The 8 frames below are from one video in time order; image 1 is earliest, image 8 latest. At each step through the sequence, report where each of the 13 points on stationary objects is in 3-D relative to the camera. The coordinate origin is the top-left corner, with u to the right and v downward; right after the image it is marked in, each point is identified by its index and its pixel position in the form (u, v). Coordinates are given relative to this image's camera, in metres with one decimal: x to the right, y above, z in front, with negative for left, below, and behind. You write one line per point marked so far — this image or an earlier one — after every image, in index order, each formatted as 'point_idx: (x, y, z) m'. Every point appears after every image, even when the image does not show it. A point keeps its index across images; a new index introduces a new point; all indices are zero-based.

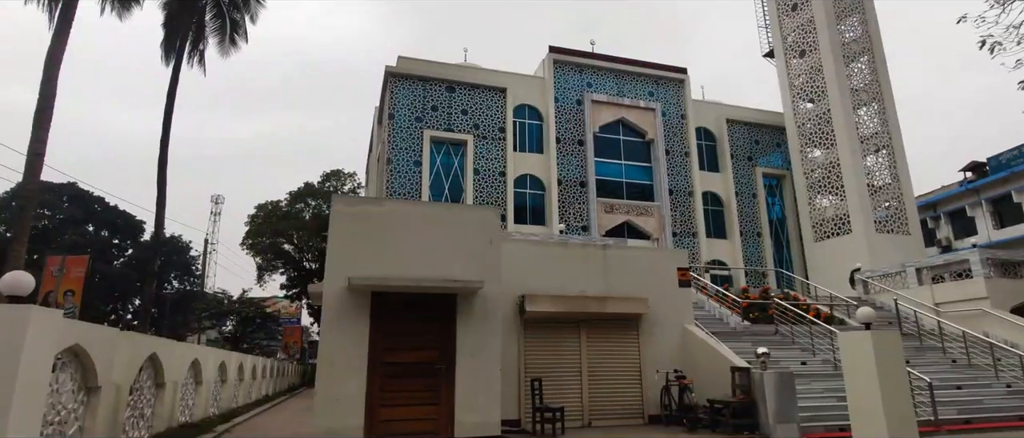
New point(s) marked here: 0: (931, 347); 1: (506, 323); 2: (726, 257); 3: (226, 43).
0: (+6.0, -1.9, +8.7) m
1: (-0.1, -1.1, +6.2) m
2: (+6.0, -1.0, +16.7) m
3: (-5.7, +3.6, +11.9) m
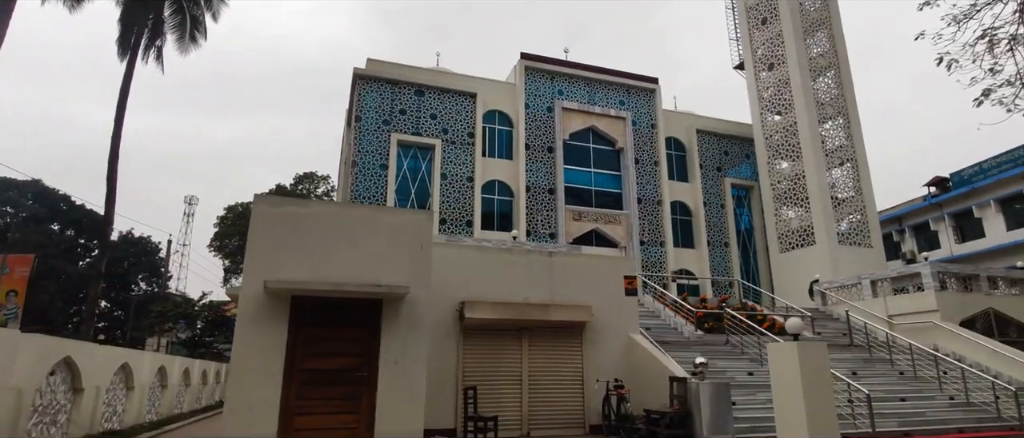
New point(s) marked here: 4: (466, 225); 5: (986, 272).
0: (+5.3, -2.0, +8.7) m
1: (-0.7, -1.1, +6.1) m
2: (+5.1, -1.3, +16.8) m
3: (-6.4, +3.5, +11.7) m
4: (-1.1, -0.2, +14.9) m
5: (+8.3, -0.9, +10.6) m
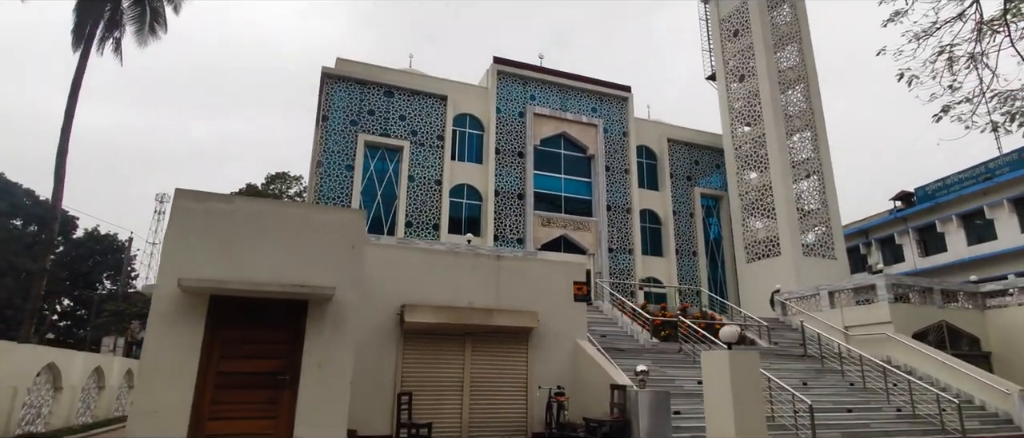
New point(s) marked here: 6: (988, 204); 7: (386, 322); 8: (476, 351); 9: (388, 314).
0: (+4.7, -2.2, +8.8) m
1: (-1.3, -1.1, +6.0) m
2: (+4.2, -1.5, +16.9) m
3: (-7.0, +3.6, +11.5) m
4: (-2.0, -0.2, +14.7) m
5: (+7.6, -1.2, +10.7) m
6: (+13.7, +0.4, +17.3) m
7: (-1.3, -1.0, +6.1) m
8: (-0.4, -1.4, +6.3) m
9: (-1.3, -1.0, +6.1) m
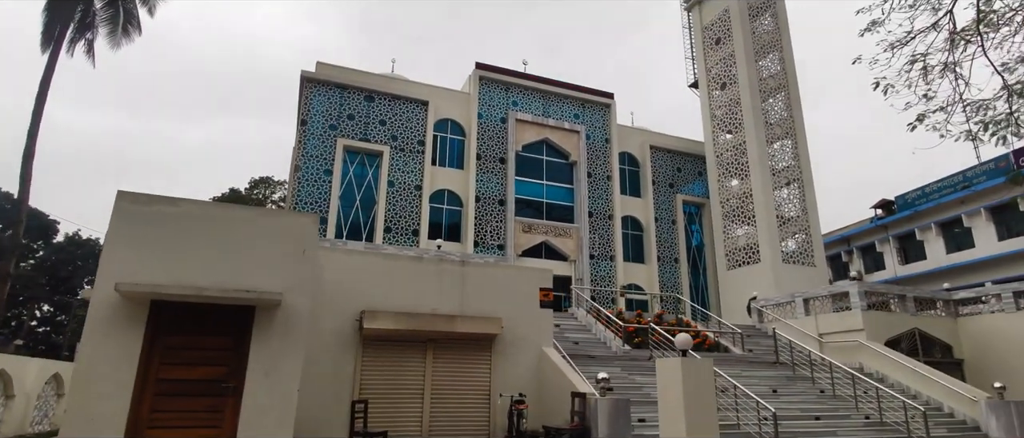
0: (+4.2, -2.3, +8.8) m
1: (-1.7, -1.2, +5.9) m
2: (+3.7, -1.7, +16.8) m
3: (-7.4, +3.5, +11.4) m
4: (-2.4, -0.4, +14.7) m
5: (+7.2, -1.3, +10.8) m
6: (+13.2, +0.2, +17.4) m
7: (-1.7, -1.1, +6.0) m
8: (-0.8, -1.5, +6.2) m
9: (-1.7, -1.0, +6.0) m
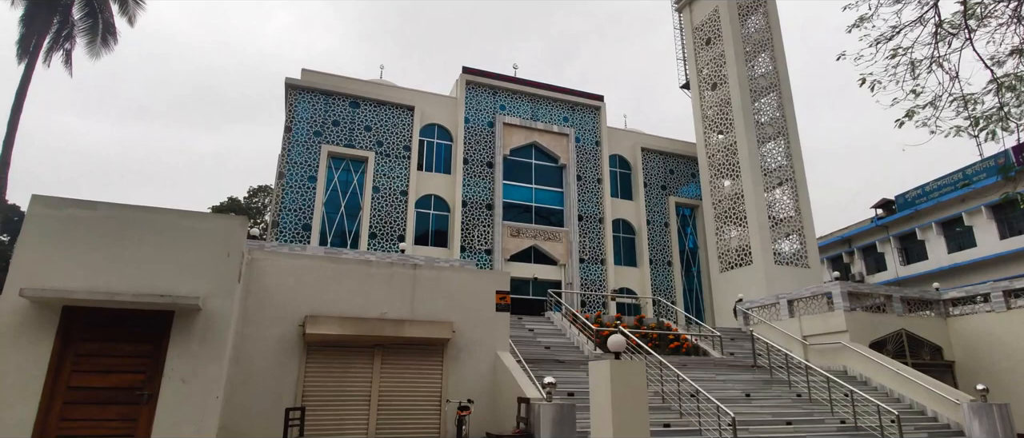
0: (+3.8, -2.3, +8.5) m
1: (-2.2, -1.2, +5.8) m
2: (+3.4, -1.8, +16.6) m
3: (-7.9, +3.4, +11.5) m
4: (-2.8, -0.5, +14.6) m
5: (+6.7, -1.3, +10.5) m
6: (+12.9, +0.2, +17.0) m
7: (-2.2, -1.1, +5.9) m
8: (-1.3, -1.5, +6.1) m
9: (-2.2, -1.1, +5.9) m
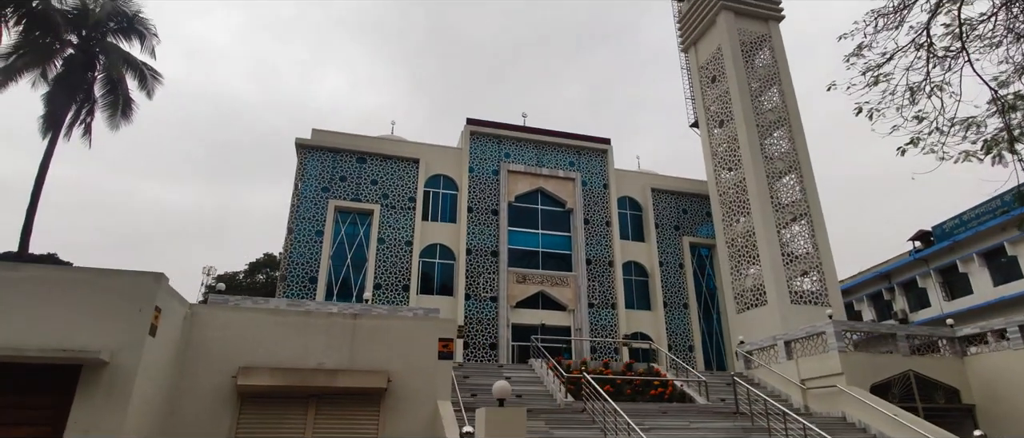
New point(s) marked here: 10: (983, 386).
0: (+3.3, -2.8, +8.1) m
1: (-3.0, -1.8, +6.0) m
2: (+3.7, -2.9, +16.2) m
3: (-8.2, +2.1, +12.5) m
4: (-2.7, -1.7, +14.8) m
5: (+6.4, -1.8, +9.8) m
6: (+13.1, -0.5, +15.9) m
7: (-2.9, -1.7, +6.1) m
8: (-2.0, -2.0, +6.2) m
9: (-2.9, -1.6, +6.1) m
10: (+7.4, -2.6, +9.5) m
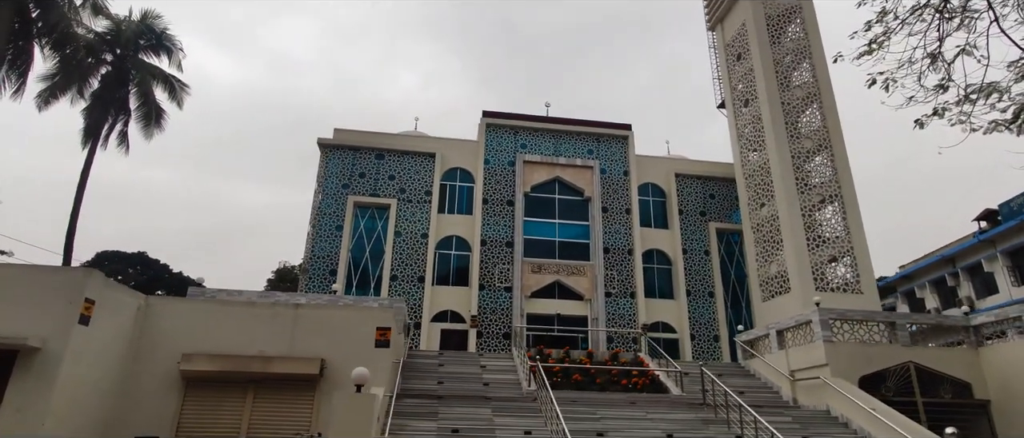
0: (+2.7, -2.6, +7.8) m
1: (-3.8, -1.8, +6.6) m
2: (+4.2, -2.6, +15.7) m
3: (-8.3, +2.1, +13.6) m
4: (-2.4, -1.6, +15.2) m
5: (+6.0, -1.5, +9.1) m
6: (+13.3, 0.0, +14.2) m
7: (-3.8, -1.7, +6.6) m
8: (-2.8, -2.0, +6.6) m
9: (-3.8, -1.6, +6.7) m
10: (+7.0, -2.3, +8.6) m
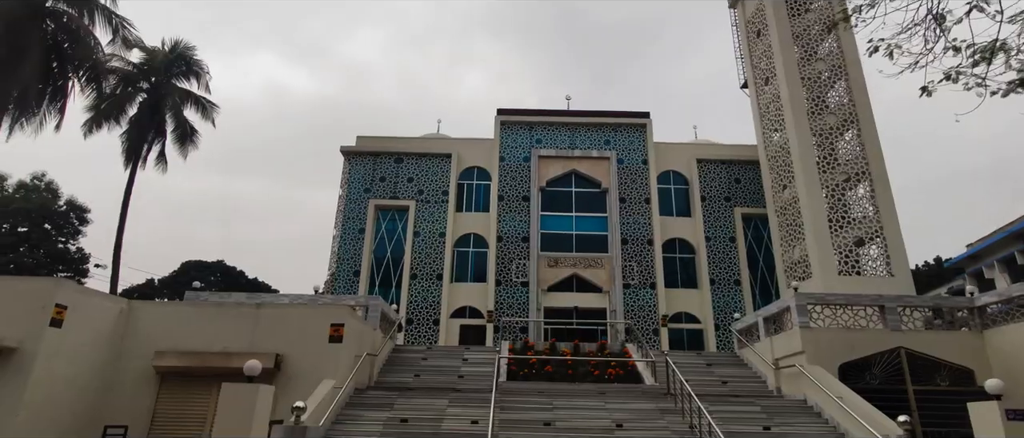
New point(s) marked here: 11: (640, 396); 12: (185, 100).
0: (+2.1, -2.4, +7.6) m
1: (-4.5, -1.9, +7.3) m
2: (+4.6, -2.3, +15.3) m
3: (-8.2, +1.8, +14.9) m
4: (-2.0, -1.6, +15.7) m
5: (+5.5, -1.2, +8.5) m
6: (+13.4, +0.8, +12.5) m
7: (-4.5, -1.8, +7.4) m
8: (-3.5, -2.1, +7.2) m
9: (-4.5, -1.7, +7.4) m
10: (+6.5, -1.9, +7.9) m
11: (+1.8, -2.5, +8.3) m
12: (-8.1, +3.0, +14.9) m
